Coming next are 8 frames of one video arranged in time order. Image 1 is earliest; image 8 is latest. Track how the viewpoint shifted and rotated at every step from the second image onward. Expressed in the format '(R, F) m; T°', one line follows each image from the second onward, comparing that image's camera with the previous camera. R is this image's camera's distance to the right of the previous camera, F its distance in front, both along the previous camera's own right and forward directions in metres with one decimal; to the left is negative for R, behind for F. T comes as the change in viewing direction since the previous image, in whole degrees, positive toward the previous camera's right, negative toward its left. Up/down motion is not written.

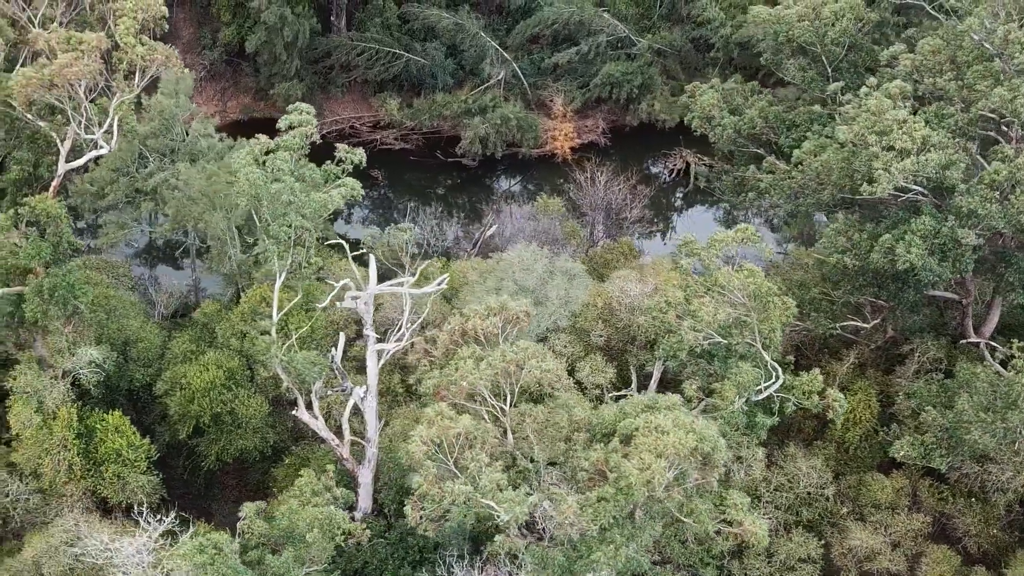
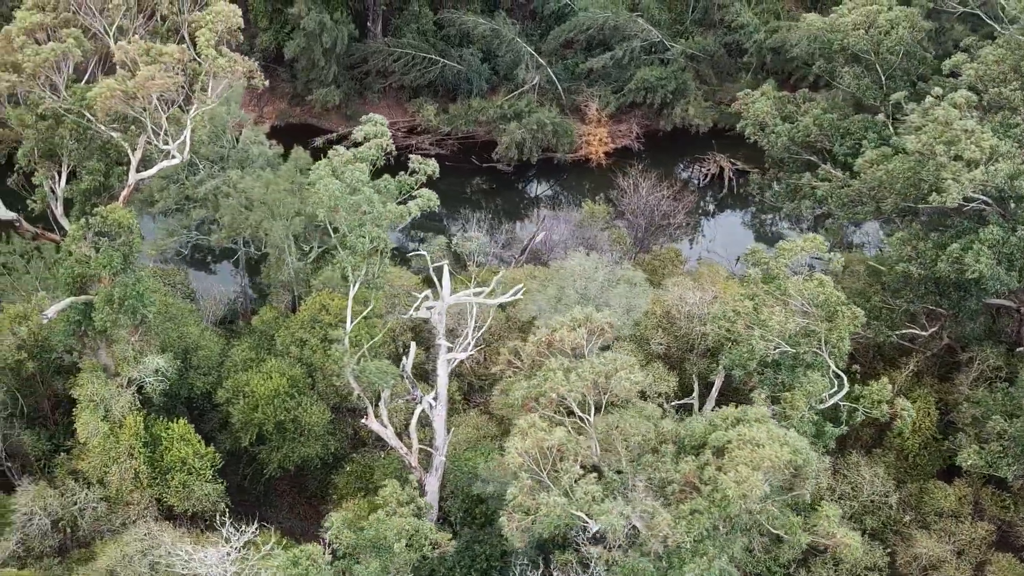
(-1.7, -0.1) m; 0°
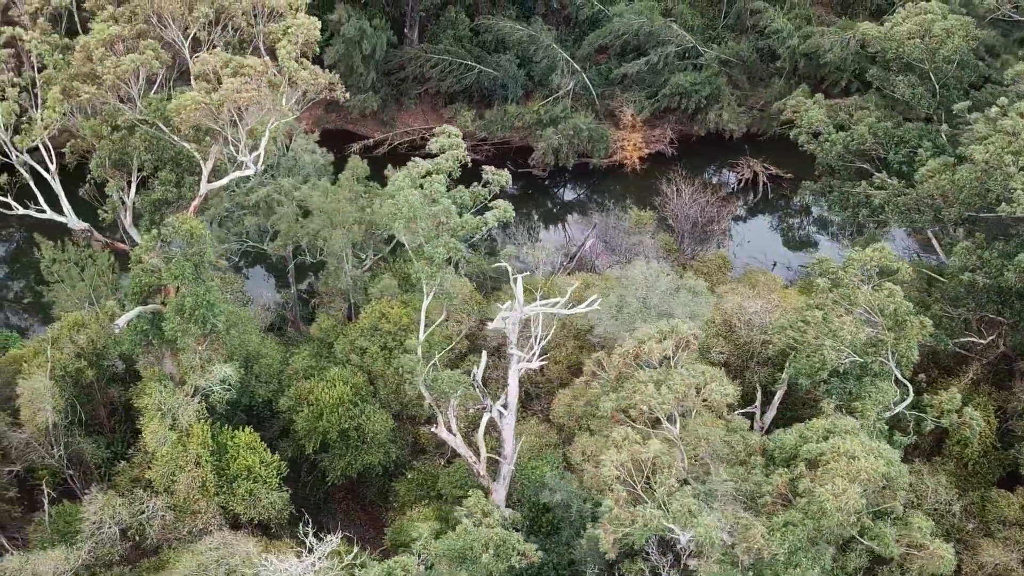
(-1.7, -0.1) m; 0°
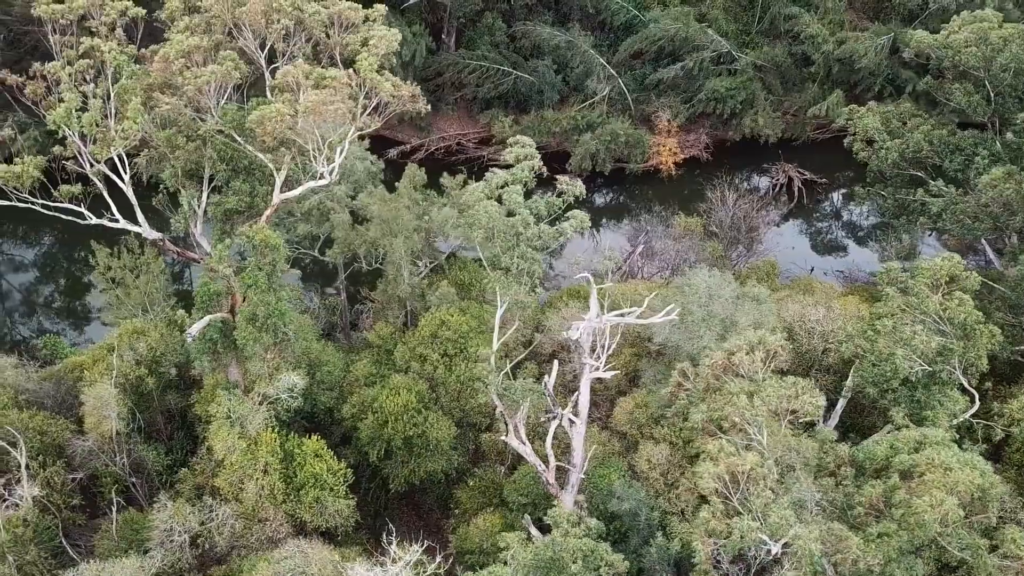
(-1.7, -0.1) m; 0°
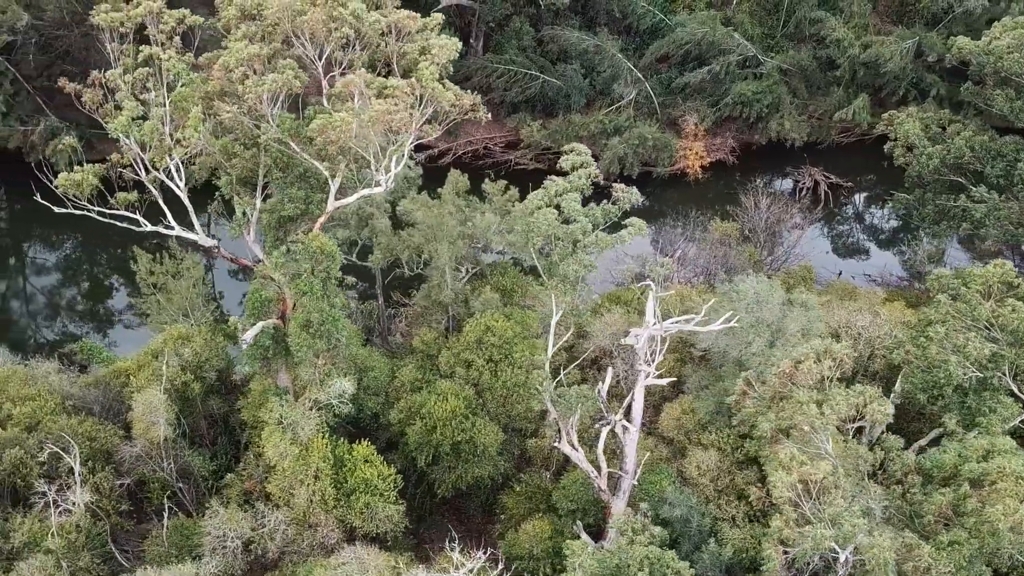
(-1.3, -0.1) m; 0°
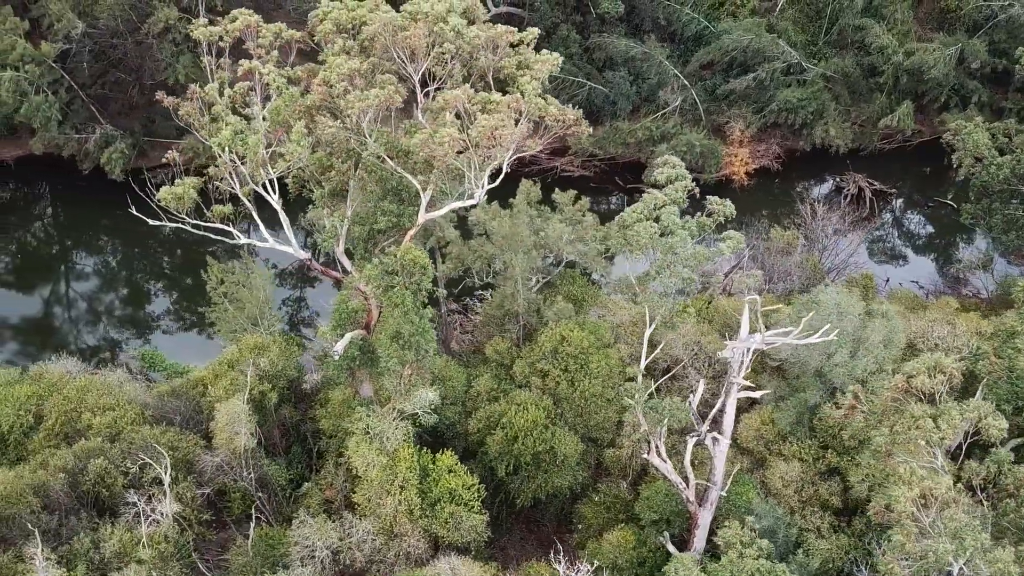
(-2.2, -0.1) m; 0°
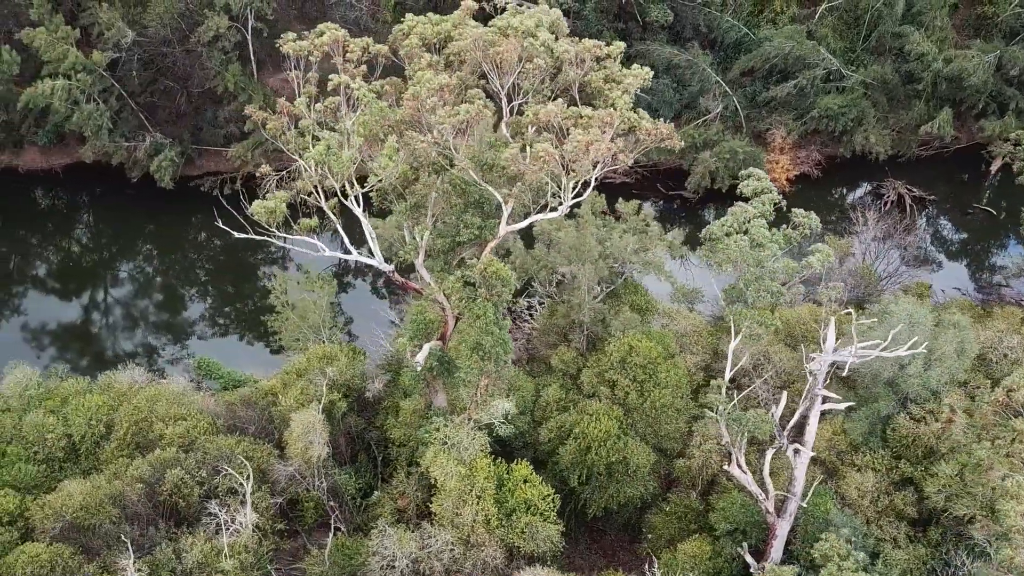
(-2.0, -0.1) m; 0°
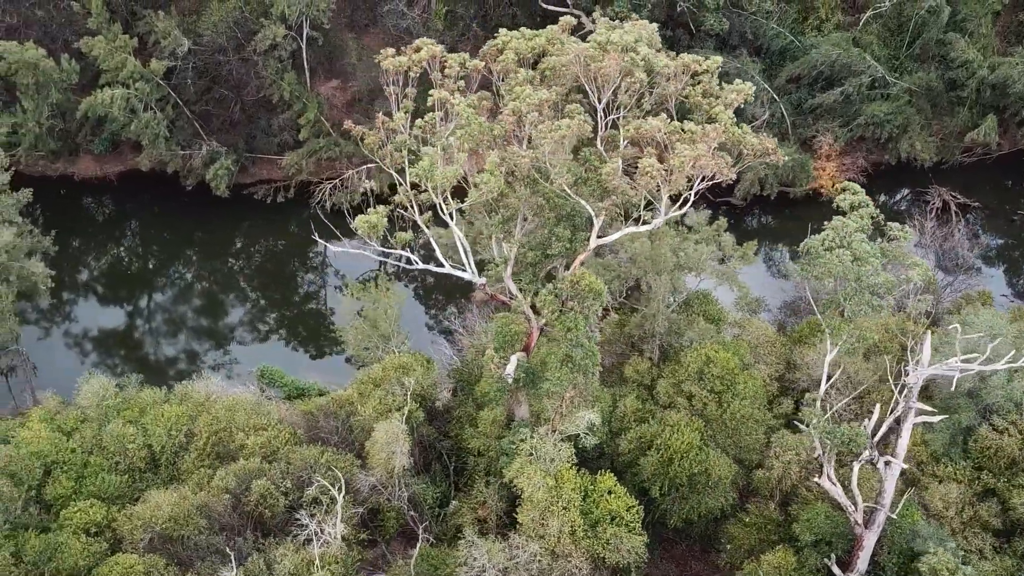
(-2.3, -0.1) m; 0°
